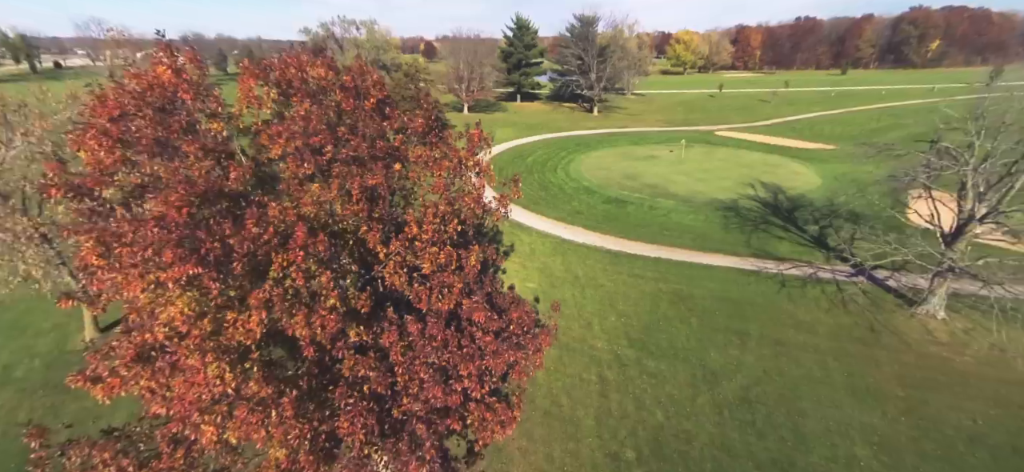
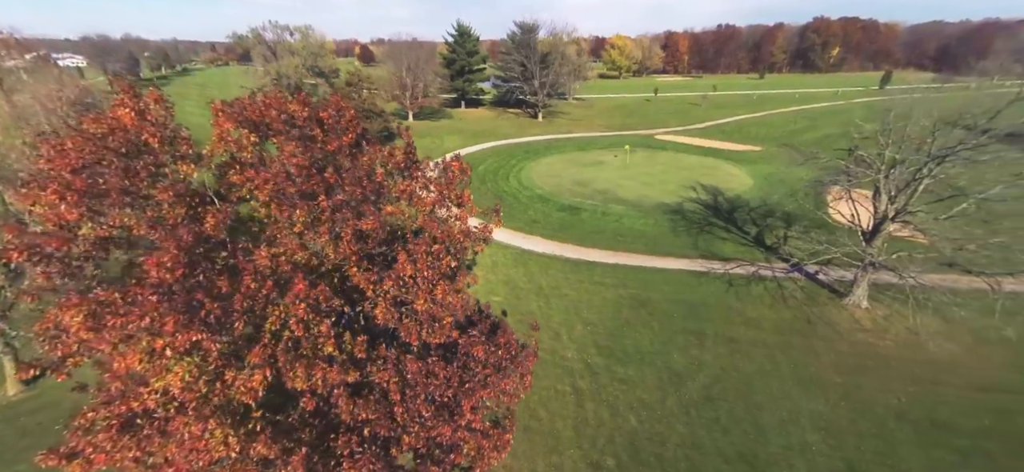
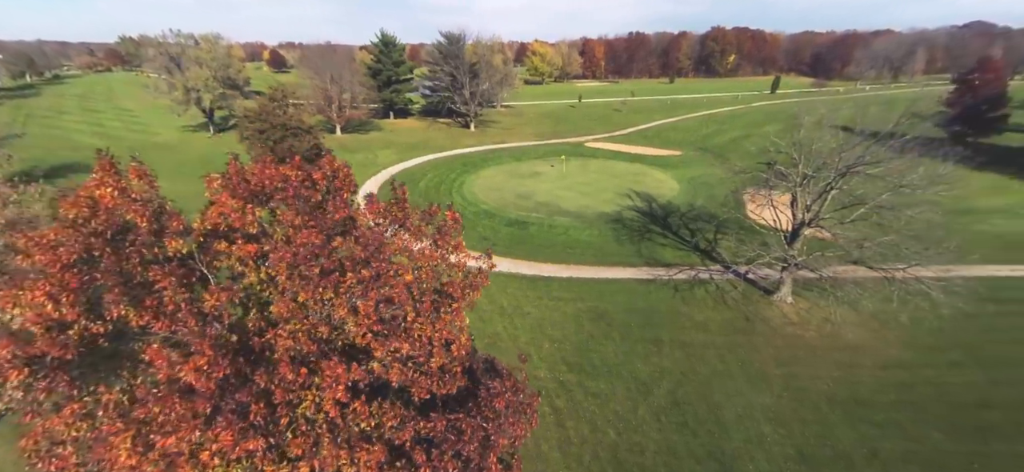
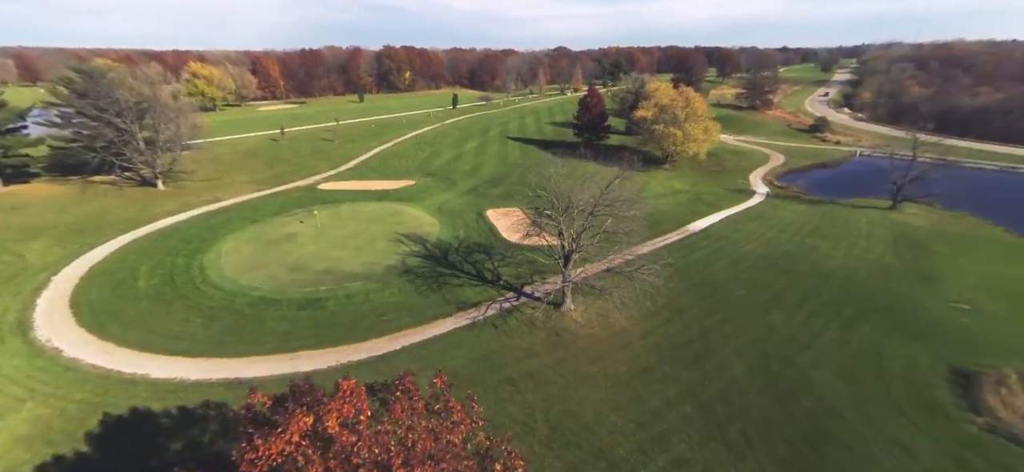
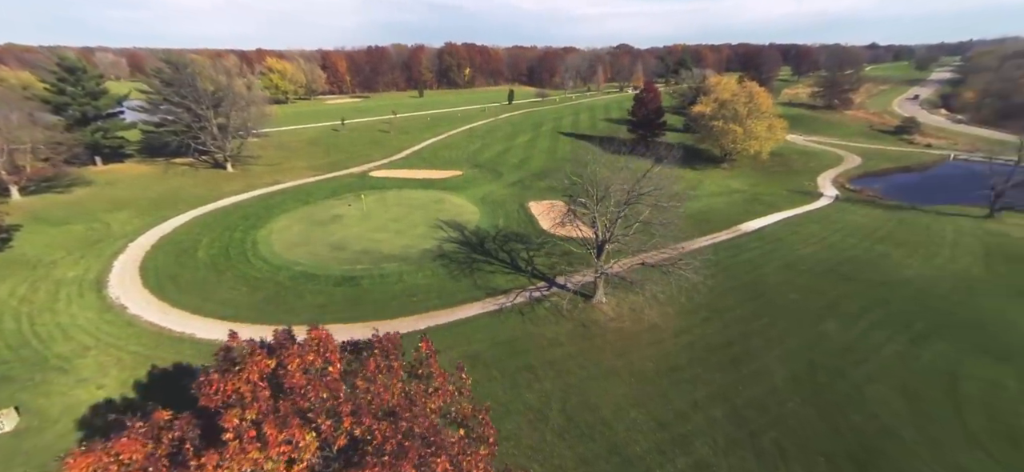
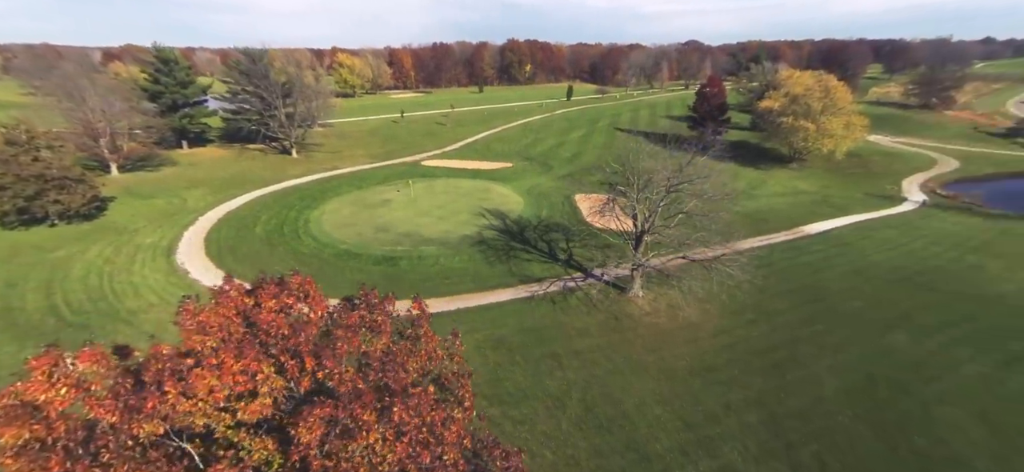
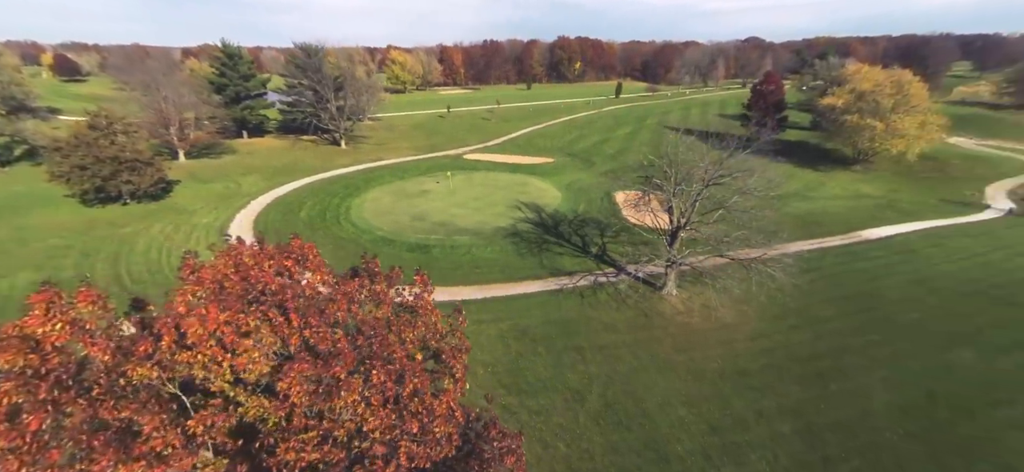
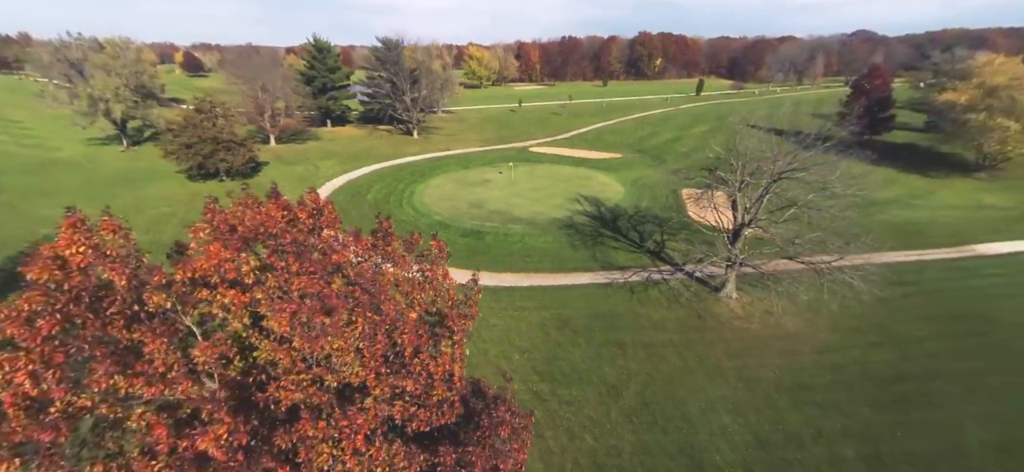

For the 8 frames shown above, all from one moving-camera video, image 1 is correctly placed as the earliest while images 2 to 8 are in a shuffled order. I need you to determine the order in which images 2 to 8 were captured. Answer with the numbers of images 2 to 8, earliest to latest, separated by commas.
2, 3, 8, 7, 6, 5, 4
